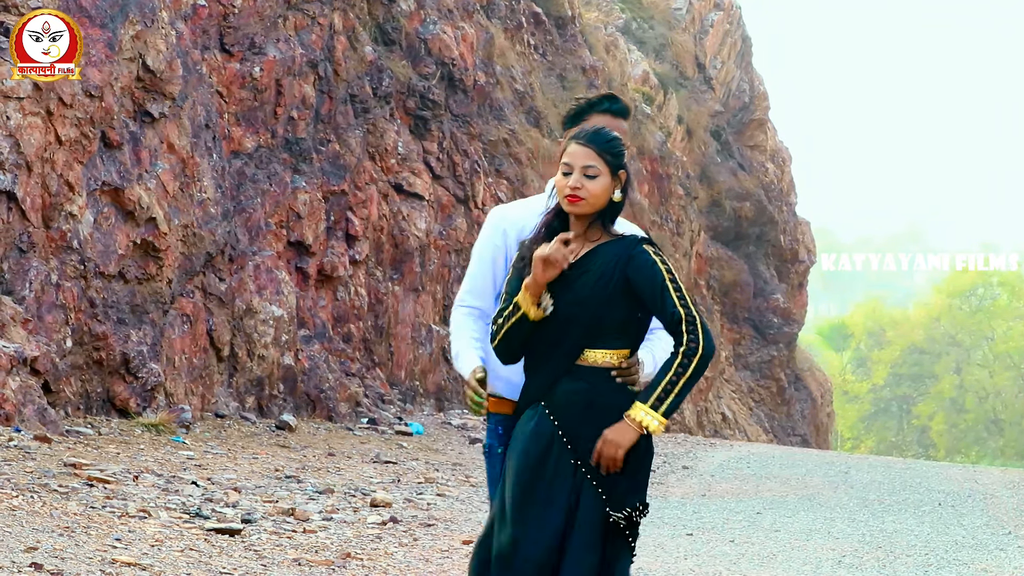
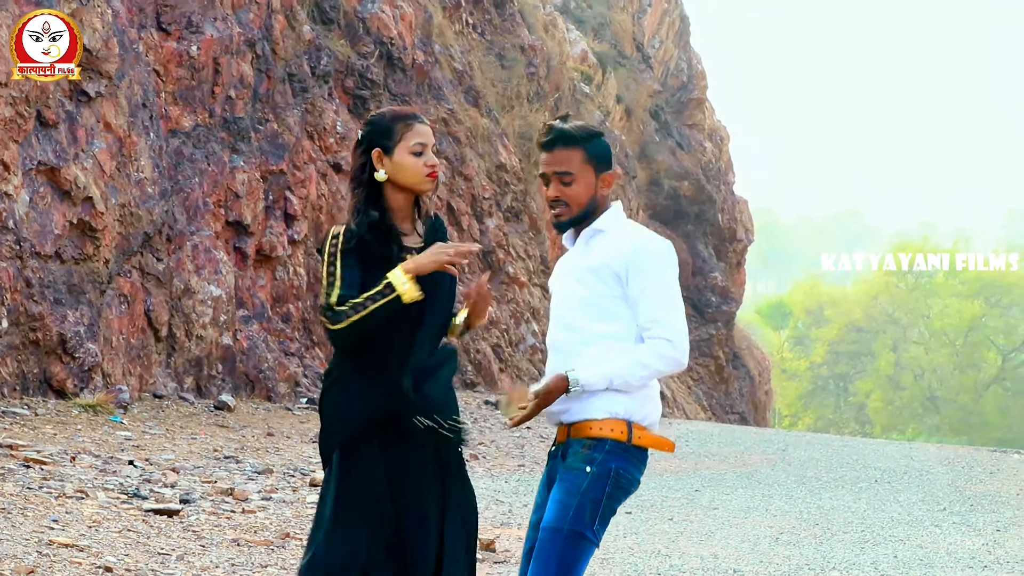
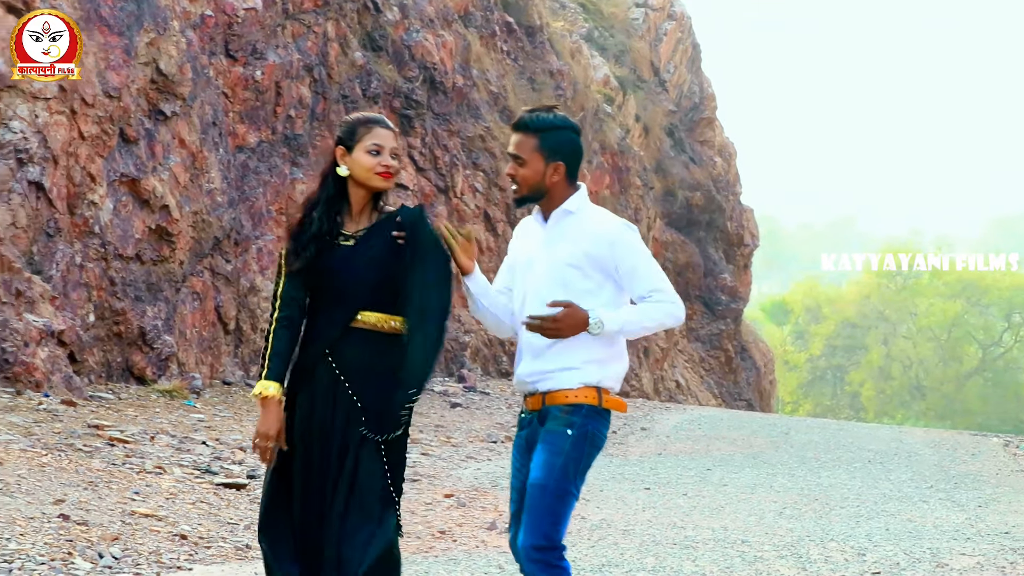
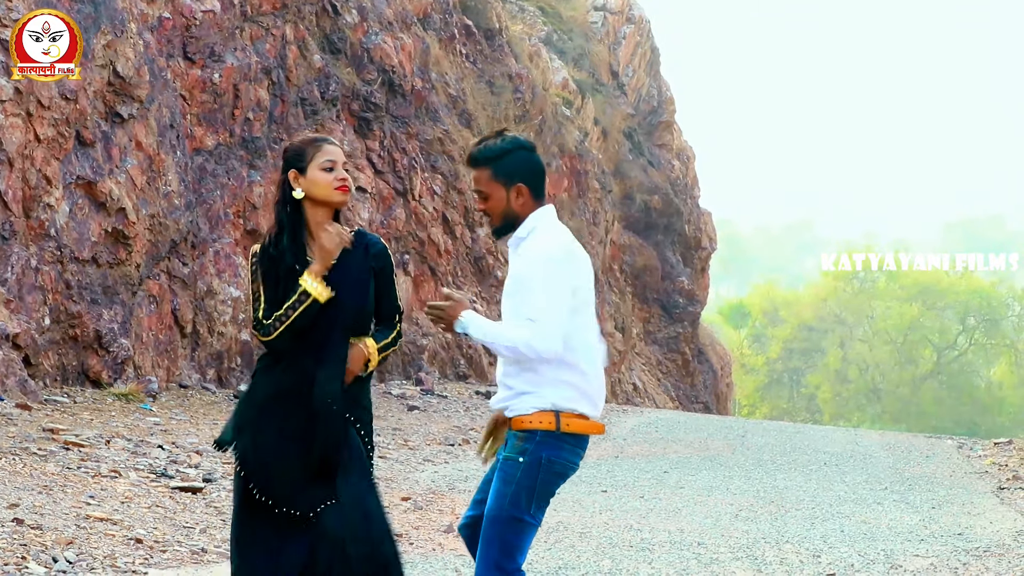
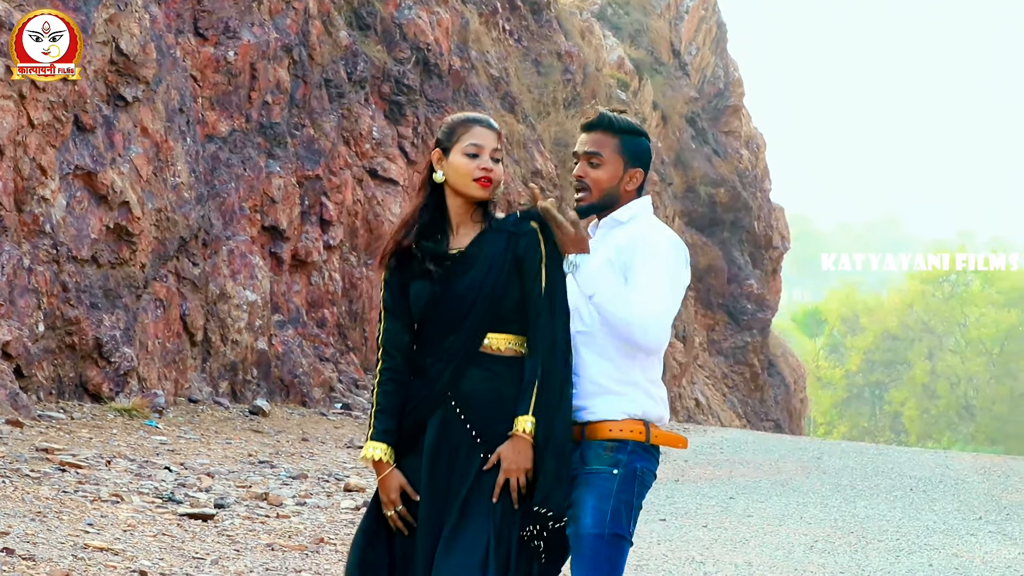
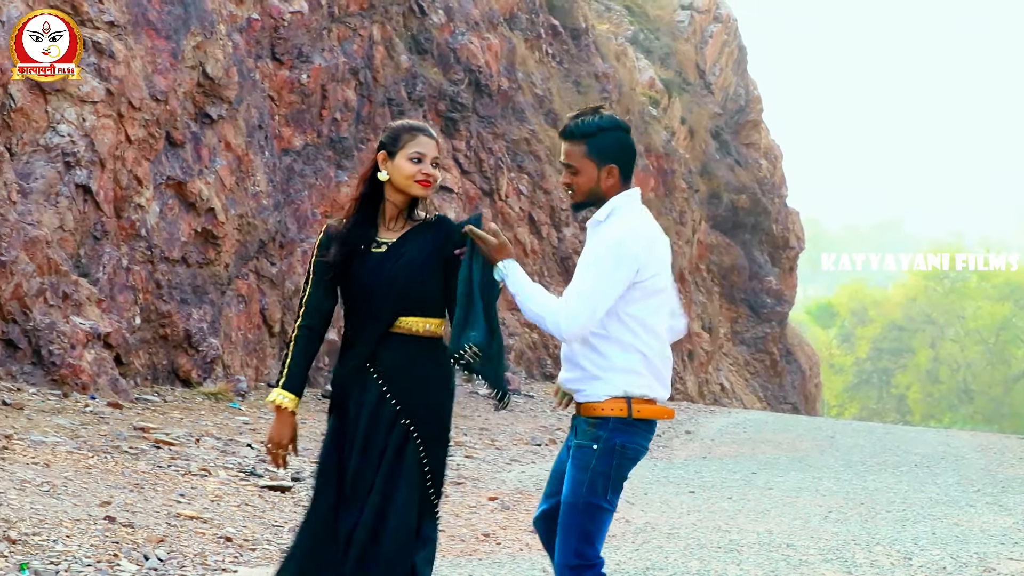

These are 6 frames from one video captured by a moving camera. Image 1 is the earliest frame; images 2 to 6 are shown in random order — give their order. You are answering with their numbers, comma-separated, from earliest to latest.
5, 2, 4, 3, 6
